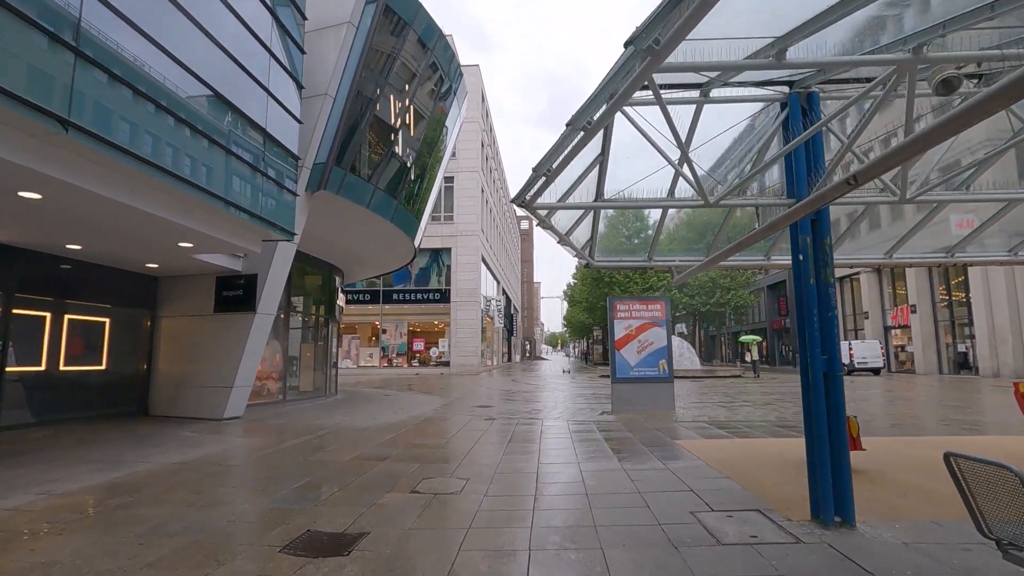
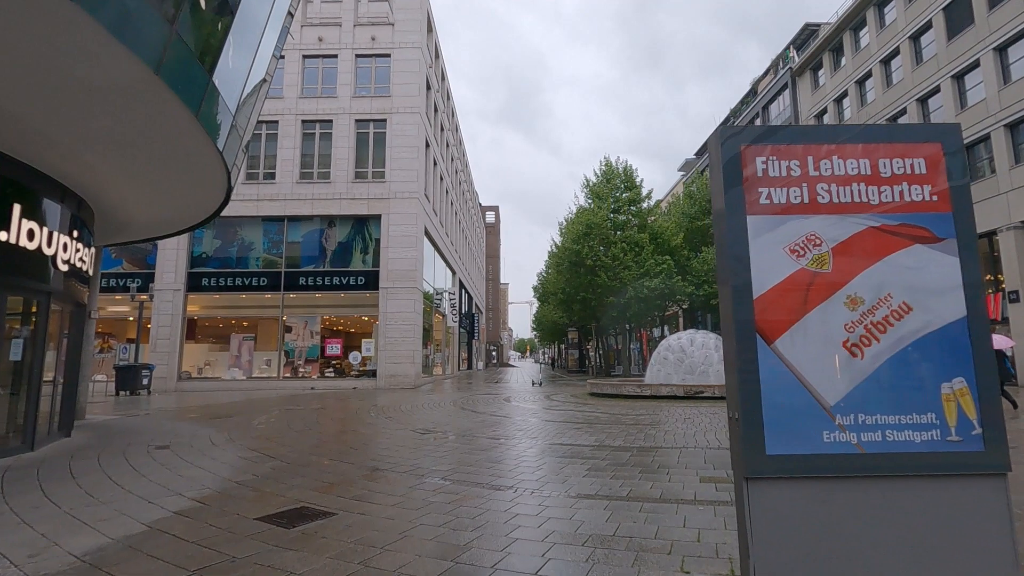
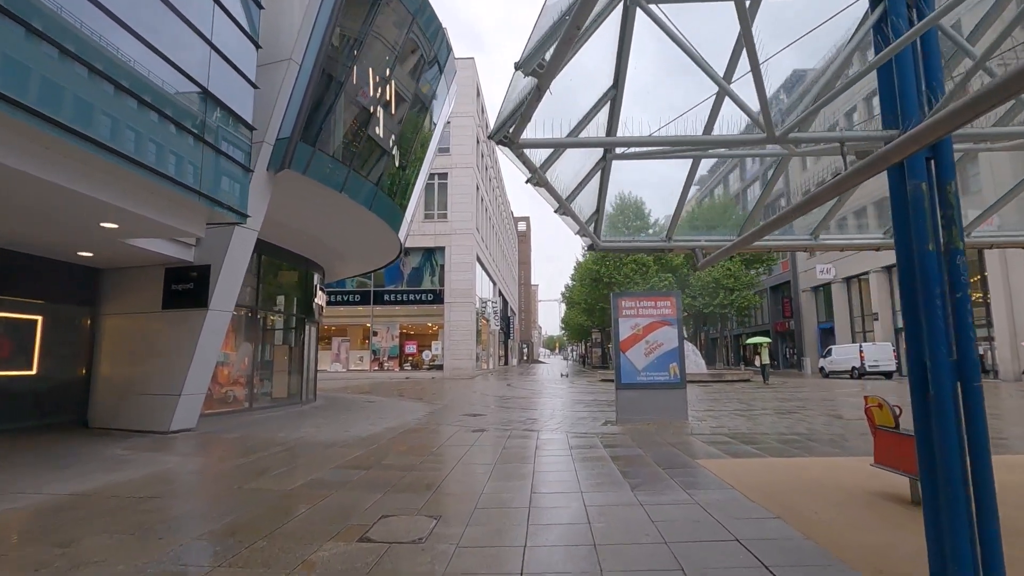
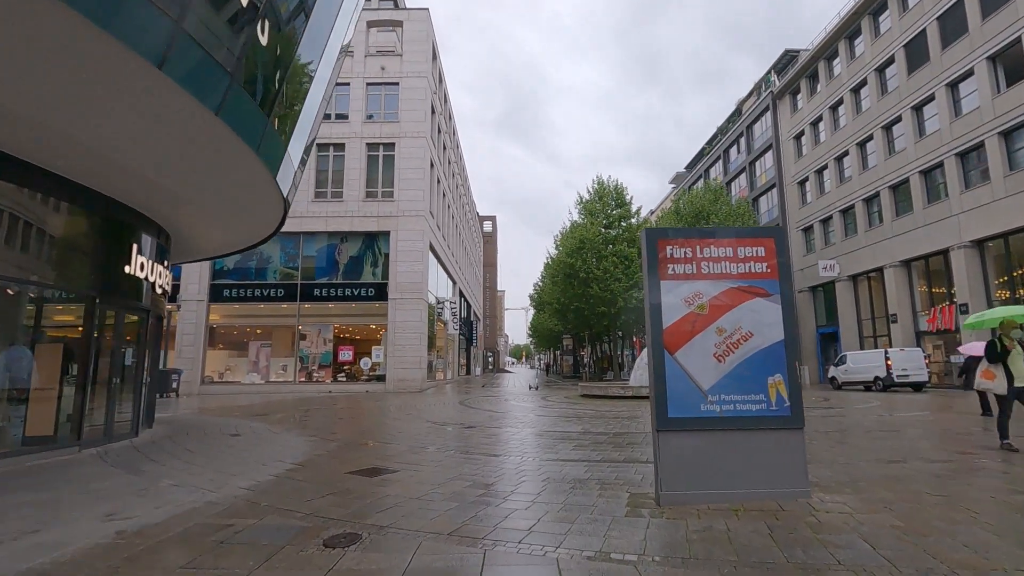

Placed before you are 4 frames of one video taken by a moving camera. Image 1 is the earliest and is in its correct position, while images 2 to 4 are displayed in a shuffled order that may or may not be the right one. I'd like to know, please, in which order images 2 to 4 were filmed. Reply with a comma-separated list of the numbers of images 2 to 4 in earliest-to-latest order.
3, 4, 2
